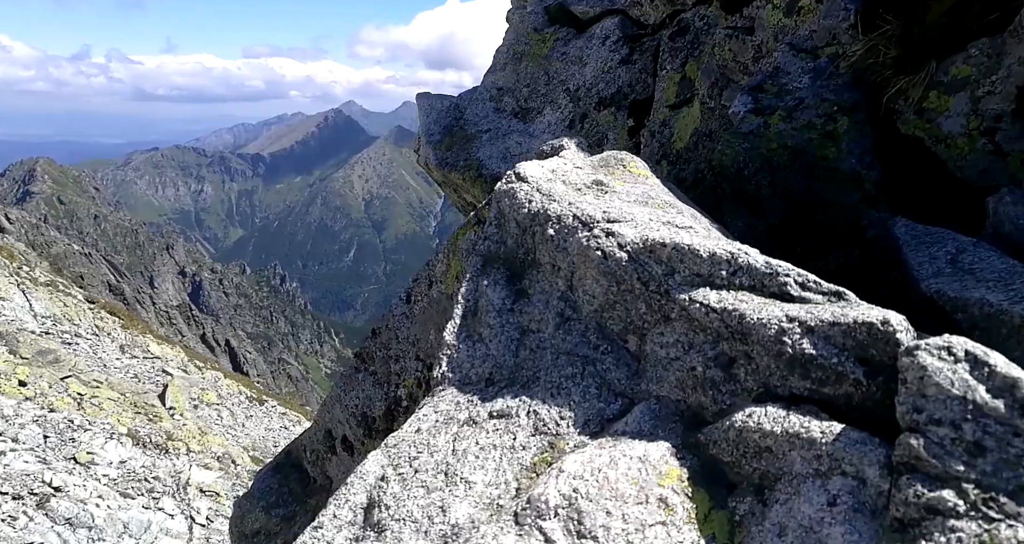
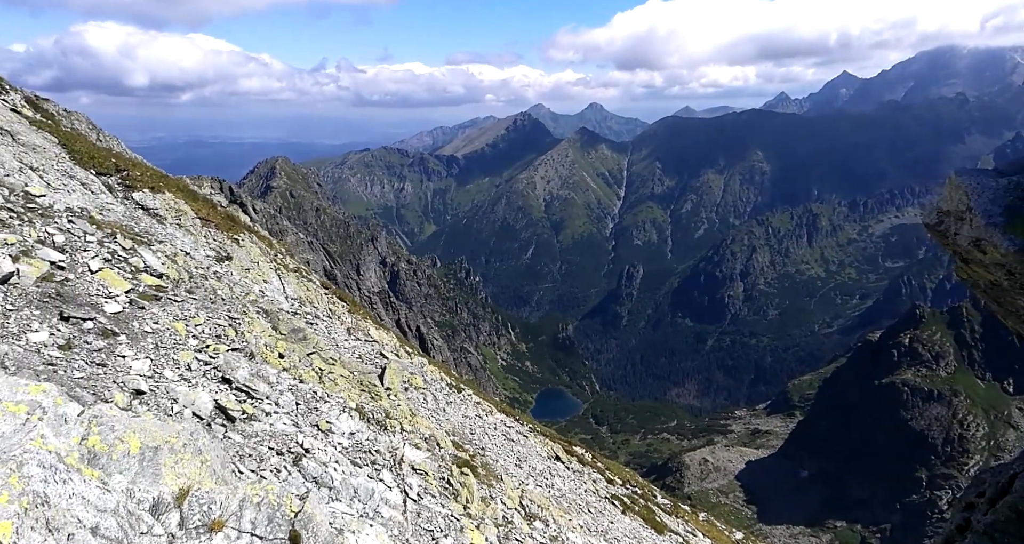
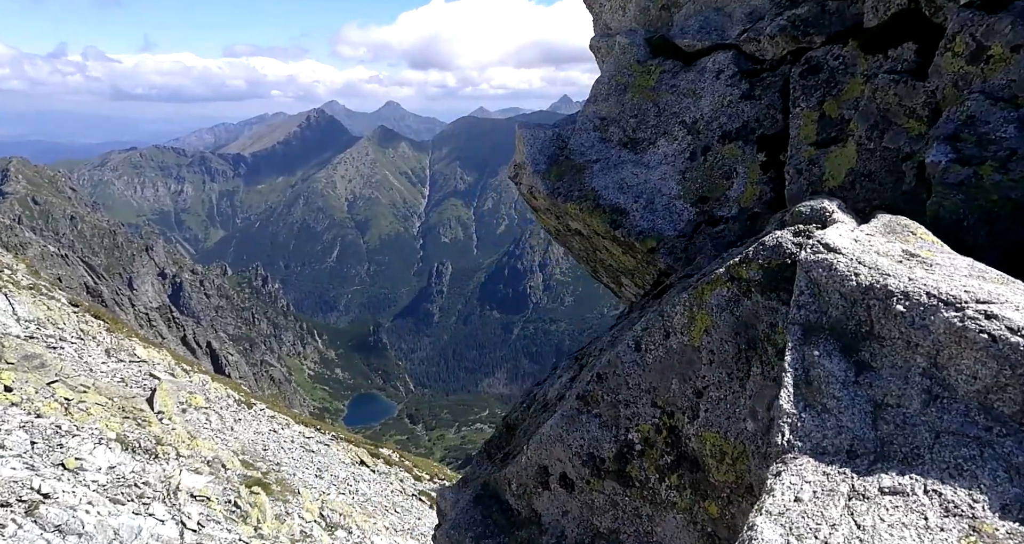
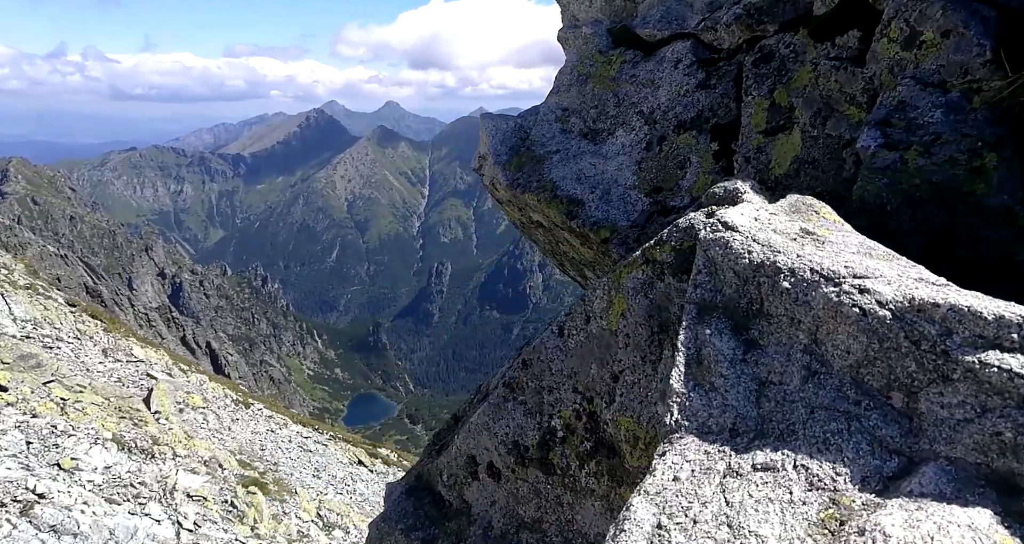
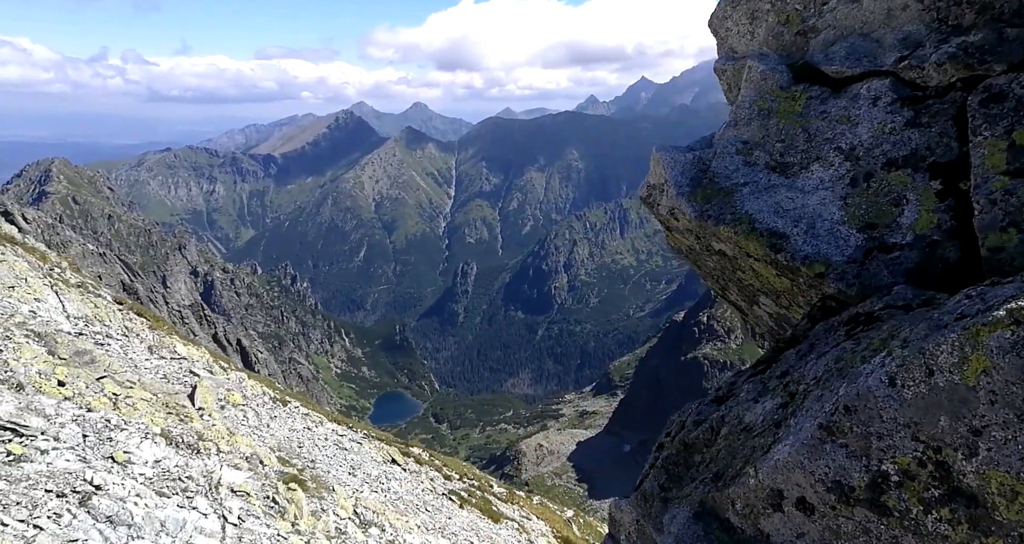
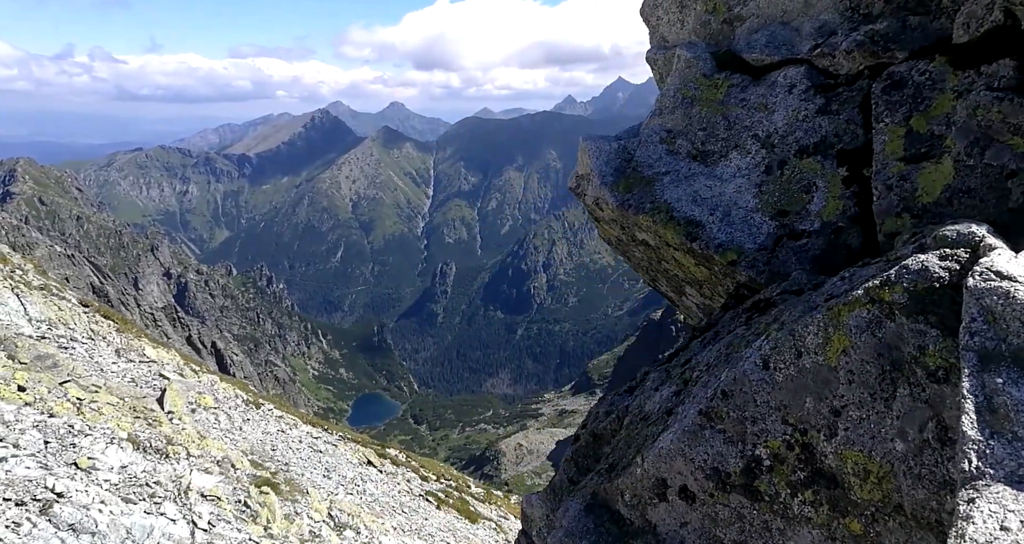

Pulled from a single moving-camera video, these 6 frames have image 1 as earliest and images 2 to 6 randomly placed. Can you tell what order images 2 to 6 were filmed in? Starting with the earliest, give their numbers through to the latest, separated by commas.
4, 3, 6, 5, 2
